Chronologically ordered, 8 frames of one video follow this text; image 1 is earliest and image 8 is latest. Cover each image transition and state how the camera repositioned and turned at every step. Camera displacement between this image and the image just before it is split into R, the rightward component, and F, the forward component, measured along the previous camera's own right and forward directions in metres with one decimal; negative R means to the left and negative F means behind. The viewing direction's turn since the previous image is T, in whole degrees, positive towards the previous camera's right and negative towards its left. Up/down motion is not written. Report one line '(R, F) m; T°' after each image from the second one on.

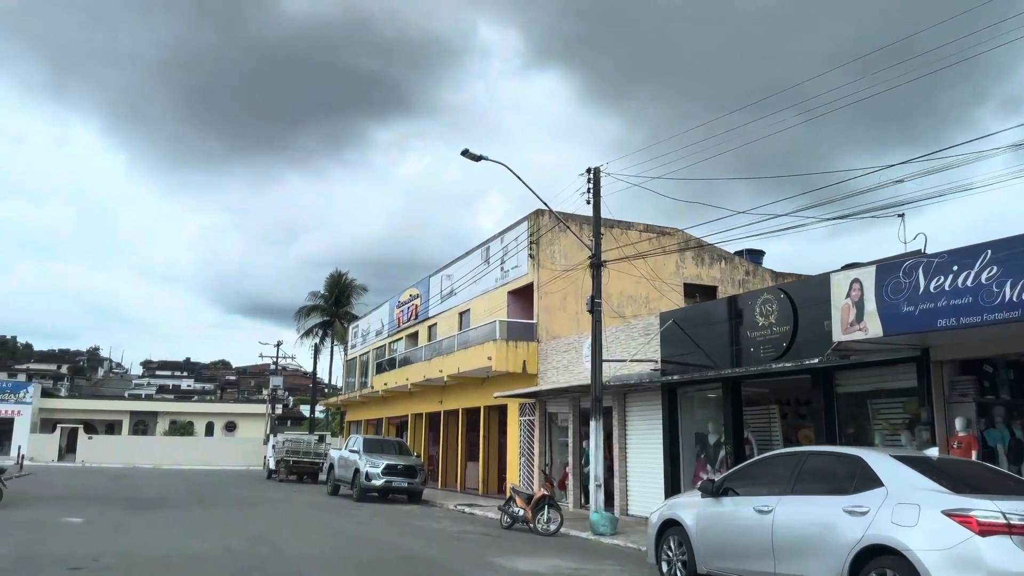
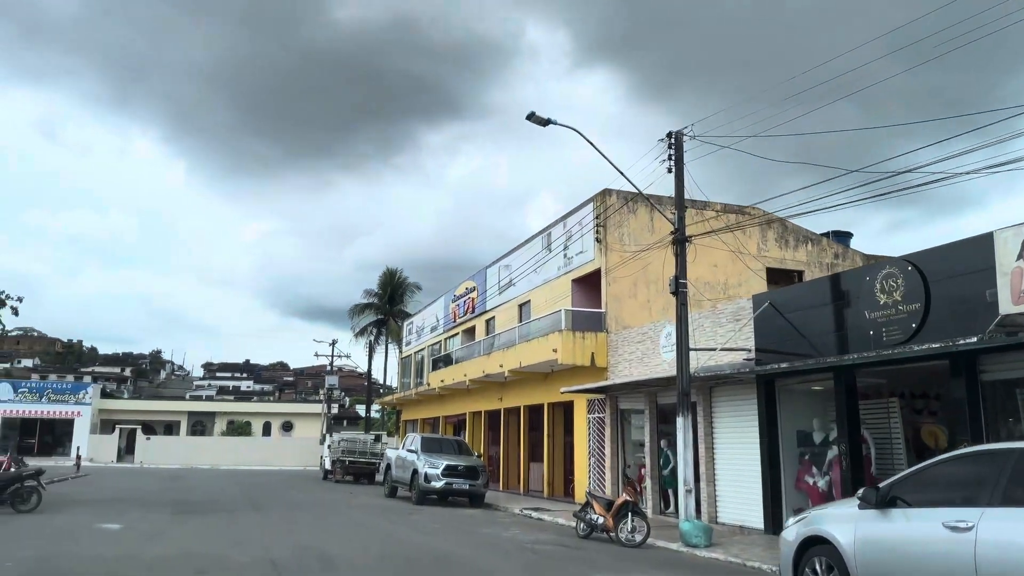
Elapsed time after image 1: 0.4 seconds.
(-0.4, +1.7) m; -4°
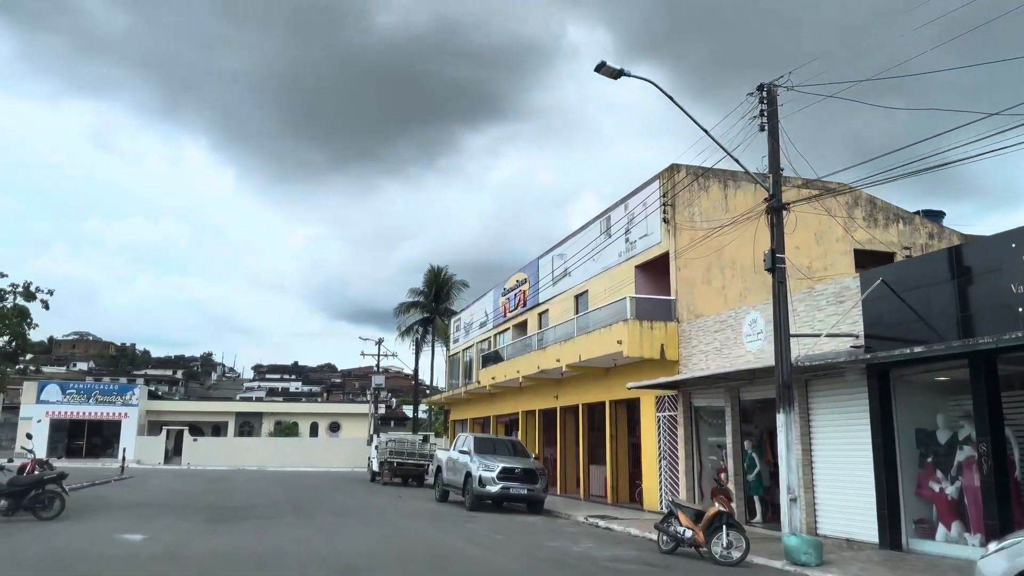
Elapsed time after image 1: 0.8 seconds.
(-0.4, +1.8) m; -3°
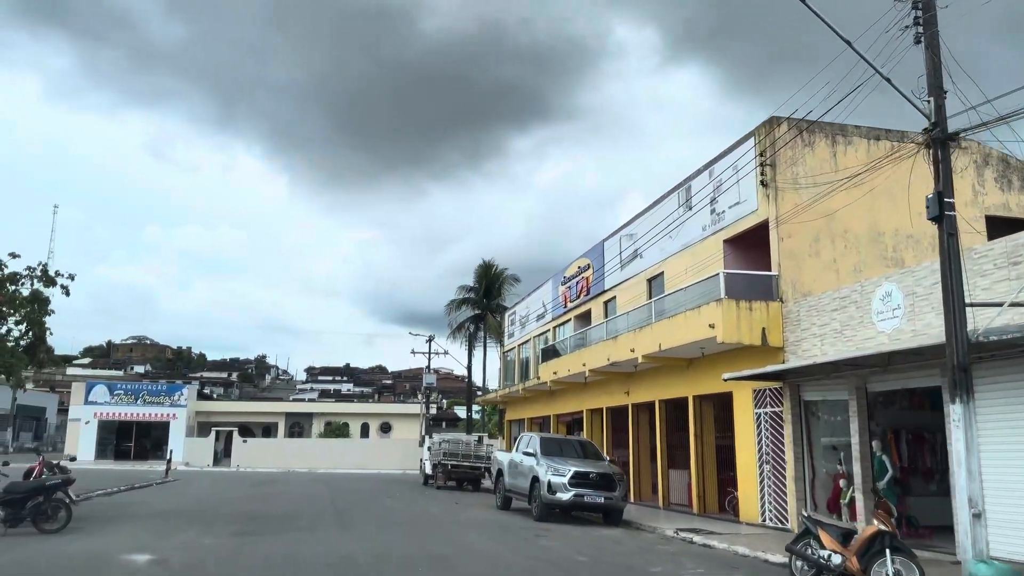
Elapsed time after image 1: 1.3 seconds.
(-0.5, +2.5) m; -3°
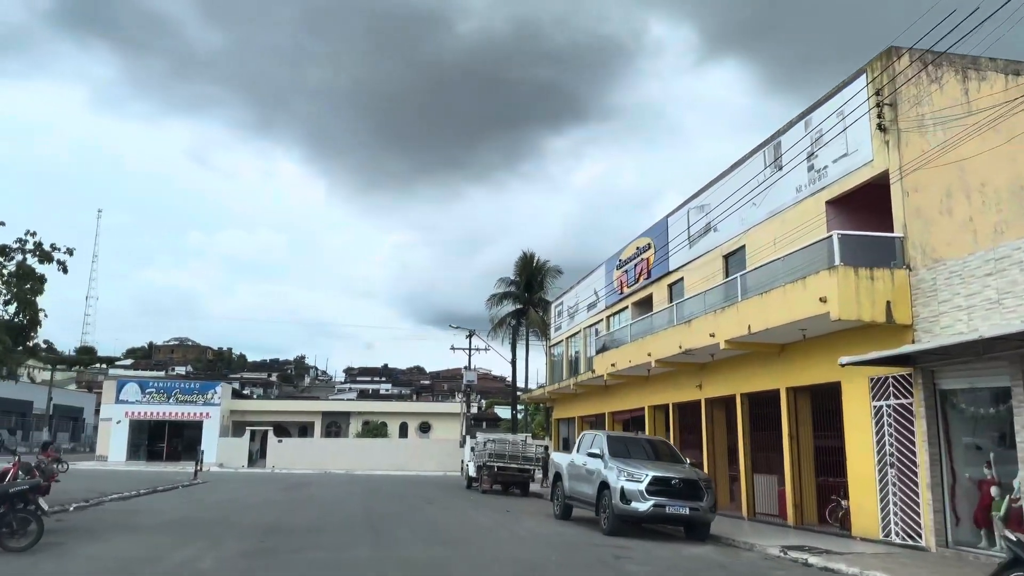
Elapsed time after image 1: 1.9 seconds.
(-0.5, +2.7) m; -3°
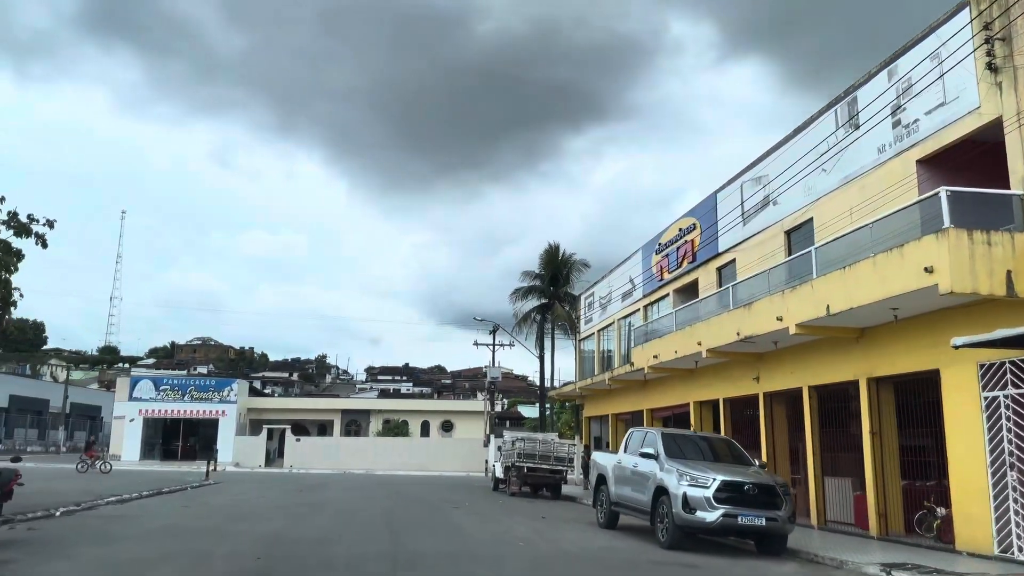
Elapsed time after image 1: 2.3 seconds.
(-0.3, +2.0) m; -1°
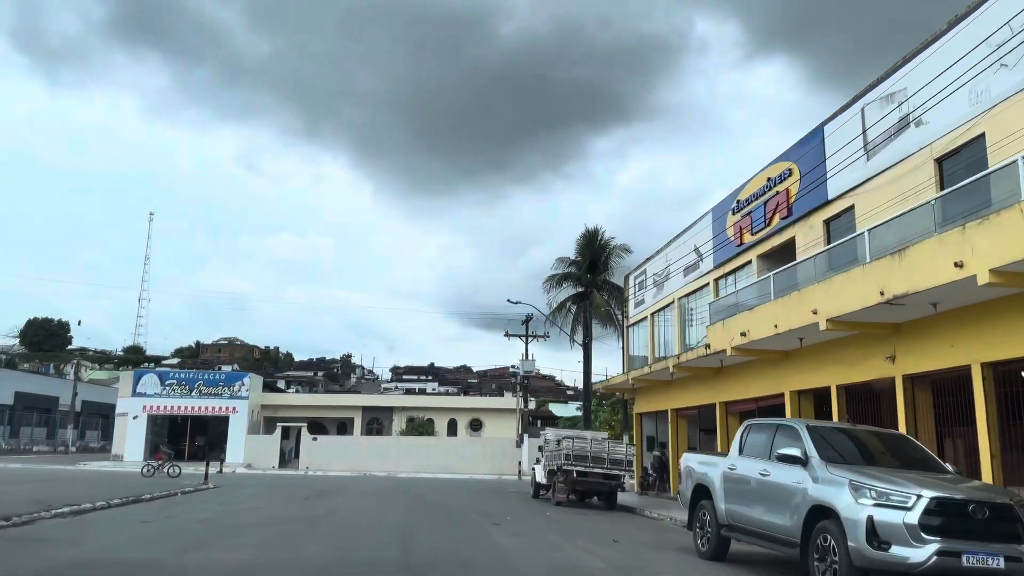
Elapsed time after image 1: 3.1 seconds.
(-0.6, +4.2) m; -2°
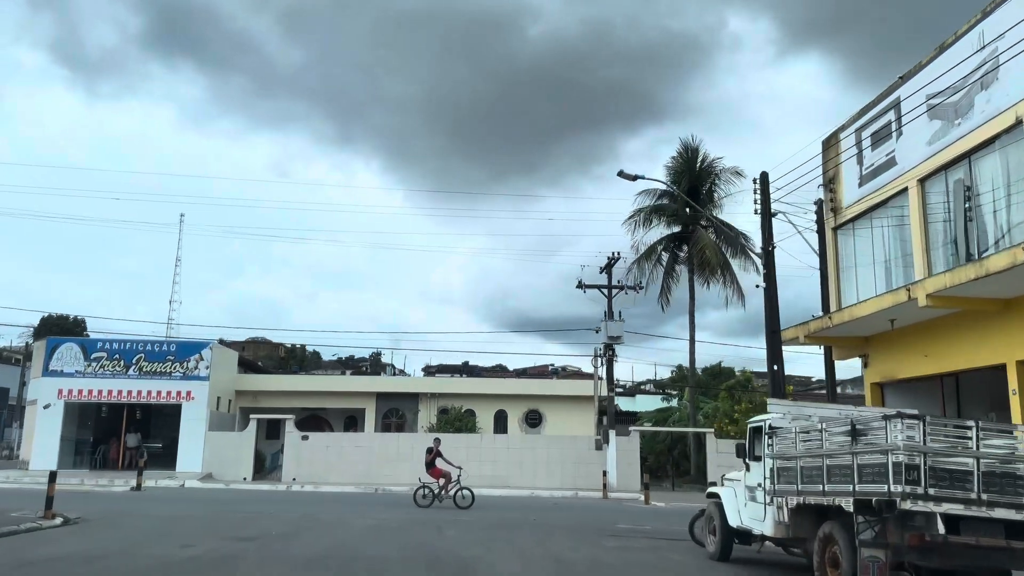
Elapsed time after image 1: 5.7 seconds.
(-1.7, +13.7) m; -2°
